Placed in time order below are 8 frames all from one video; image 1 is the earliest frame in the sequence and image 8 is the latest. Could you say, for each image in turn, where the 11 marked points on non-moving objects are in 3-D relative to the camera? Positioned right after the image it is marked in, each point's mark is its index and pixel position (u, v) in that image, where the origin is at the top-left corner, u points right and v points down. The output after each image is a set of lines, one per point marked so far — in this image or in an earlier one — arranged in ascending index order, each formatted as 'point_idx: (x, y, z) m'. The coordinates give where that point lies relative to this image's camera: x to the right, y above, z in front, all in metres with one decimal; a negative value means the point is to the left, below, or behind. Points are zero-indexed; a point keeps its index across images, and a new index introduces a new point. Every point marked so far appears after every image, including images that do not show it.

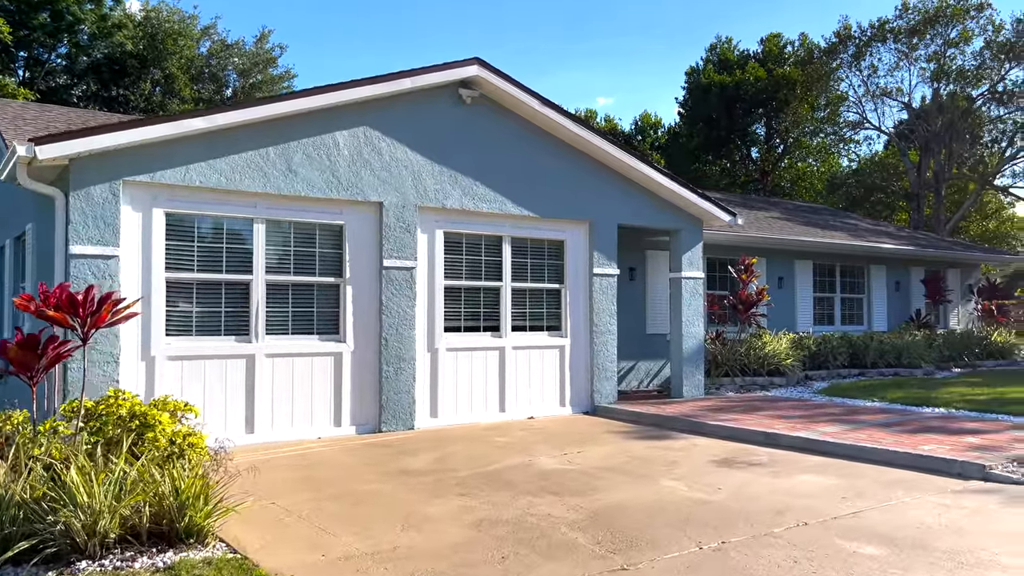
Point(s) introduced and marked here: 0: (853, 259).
0: (+6.4, +0.5, +15.3) m
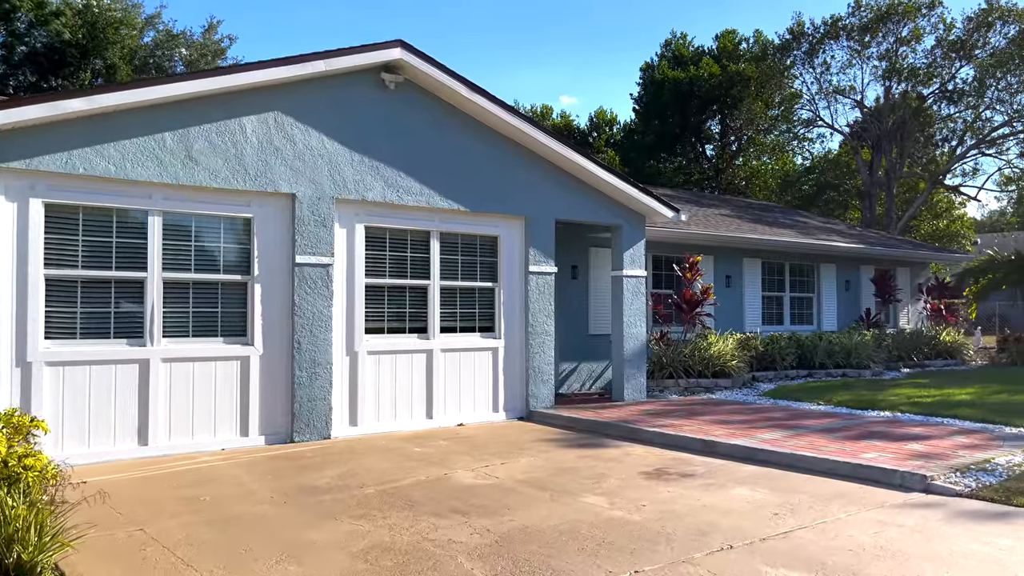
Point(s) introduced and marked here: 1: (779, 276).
0: (+5.4, +0.6, +15.0) m
1: (+4.9, +0.2, +14.7) m
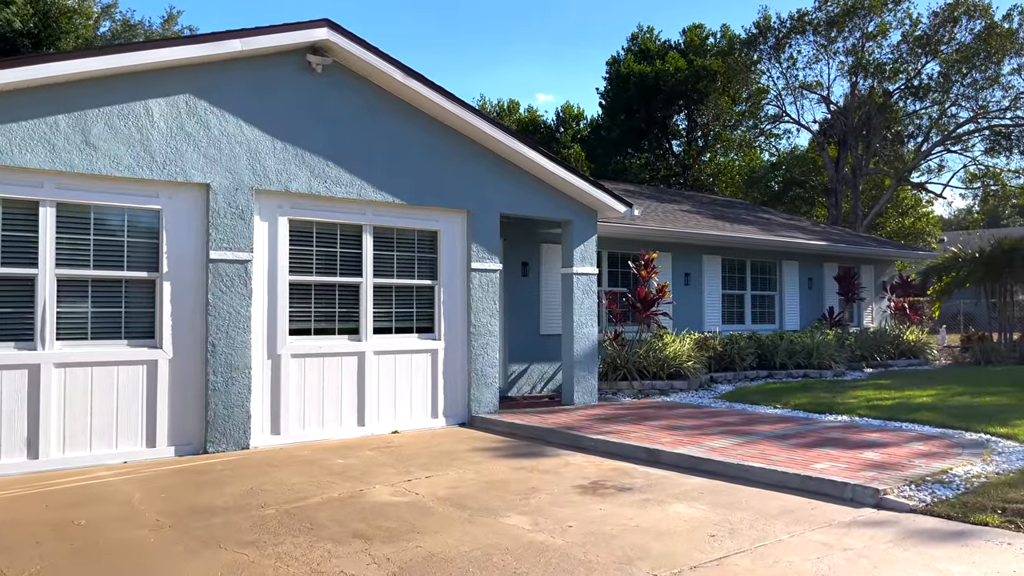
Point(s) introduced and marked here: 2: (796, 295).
0: (+4.5, +0.6, +14.6) m
1: (+4.0, +0.3, +14.3) m
2: (+5.3, -0.1, +15.1) m
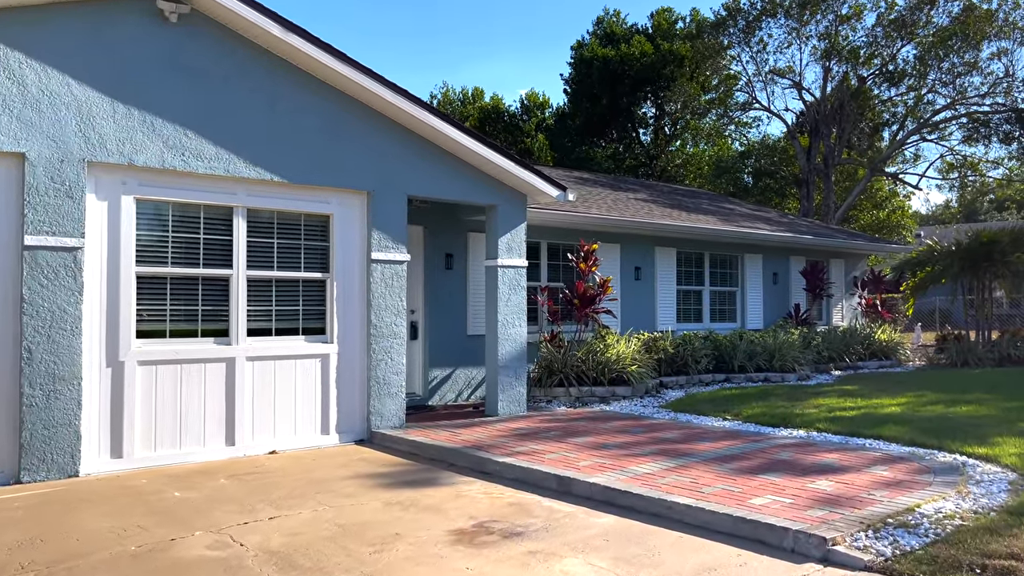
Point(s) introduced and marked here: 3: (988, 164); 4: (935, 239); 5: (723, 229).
0: (+3.5, +0.7, +13.4) m
1: (+3.0, +0.3, +13.1) m
2: (+4.3, 0.0, +13.9) m
3: (+11.7, +3.0, +19.7) m
4: (+7.8, +0.9, +14.8) m
5: (+3.3, +0.9, +12.5) m
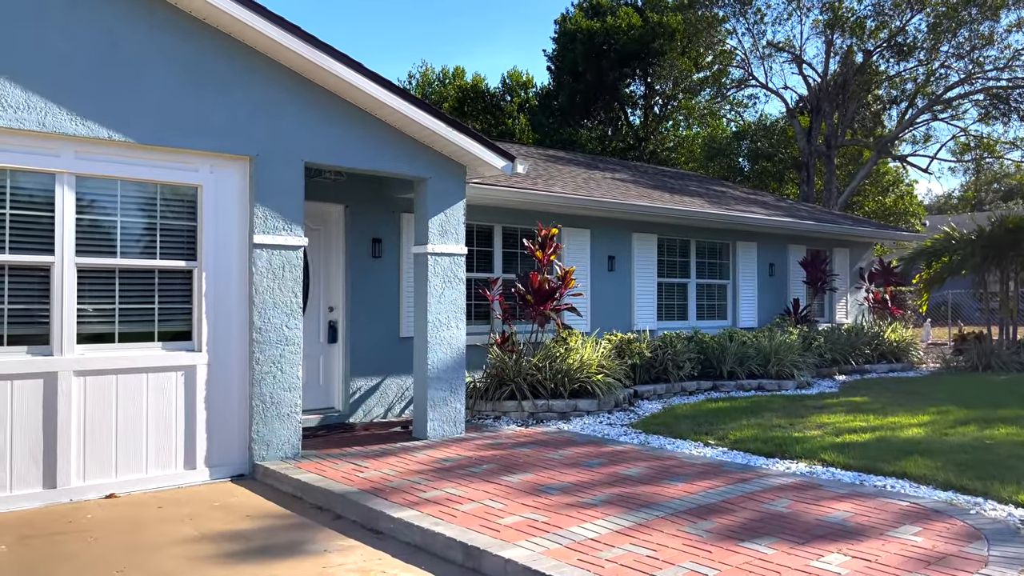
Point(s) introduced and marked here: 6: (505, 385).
0: (+2.9, +0.8, +11.7) m
1: (+2.4, +0.4, +11.4) m
2: (+3.7, +0.1, +12.2) m
3: (+11.1, +3.2, +18.0) m
4: (+7.1, +1.0, +13.1) m
5: (+2.7, +1.0, +10.8) m
6: (-0.1, -1.0, +8.3) m
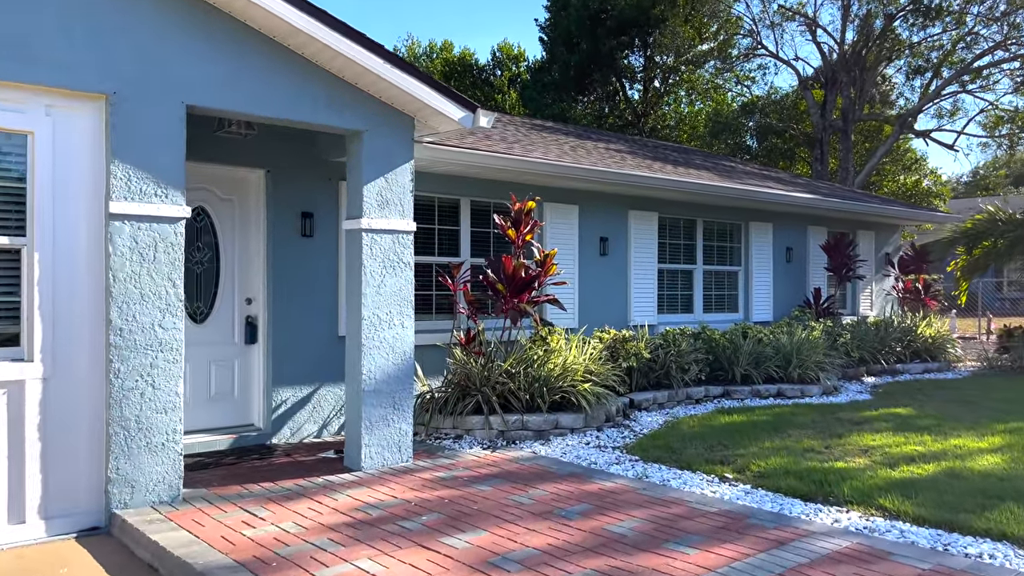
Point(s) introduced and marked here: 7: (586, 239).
0: (+2.6, +0.9, +10.1) m
1: (+2.1, +0.6, +9.8) m
2: (+3.4, +0.2, +10.6) m
3: (+10.8, +3.4, +16.3) m
4: (+6.9, +1.2, +11.4) m
5: (+2.4, +1.2, +9.1) m
6: (-0.4, -0.9, +6.6) m
7: (+0.8, +0.5, +8.5) m
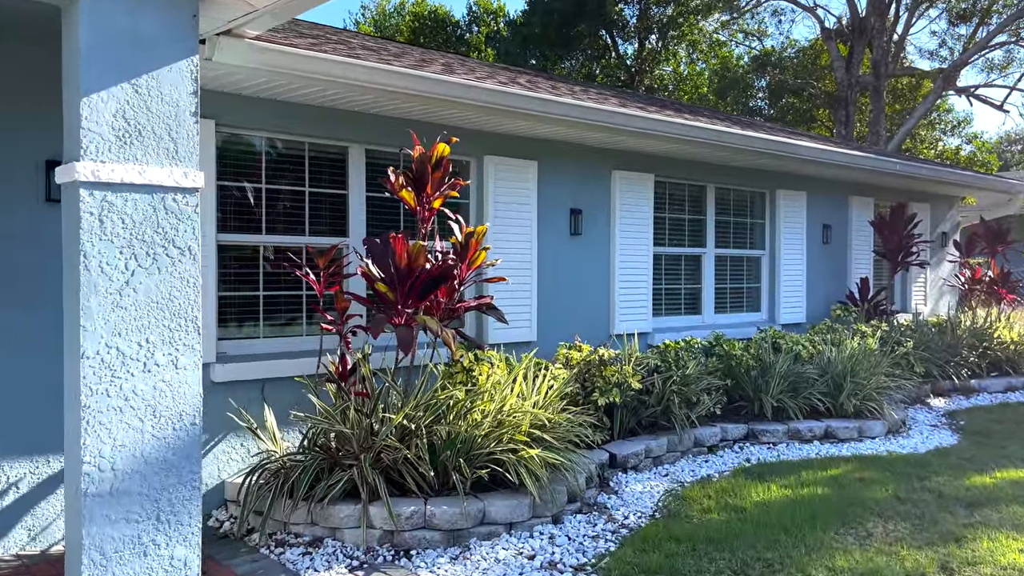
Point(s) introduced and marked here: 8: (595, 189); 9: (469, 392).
0: (+2.1, +1.0, +7.4) m
1: (+1.6, +0.7, +7.1) m
2: (+2.8, +0.3, +7.9) m
3: (+10.2, +3.7, +13.6) m
4: (+6.3, +1.3, +8.7) m
5: (+1.9, +1.2, +6.5) m
6: (-0.9, -0.9, +4.0) m
7: (+0.3, +0.6, +5.8) m
8: (+0.6, +0.8, +6.2) m
9: (-0.2, -0.5, +4.3) m
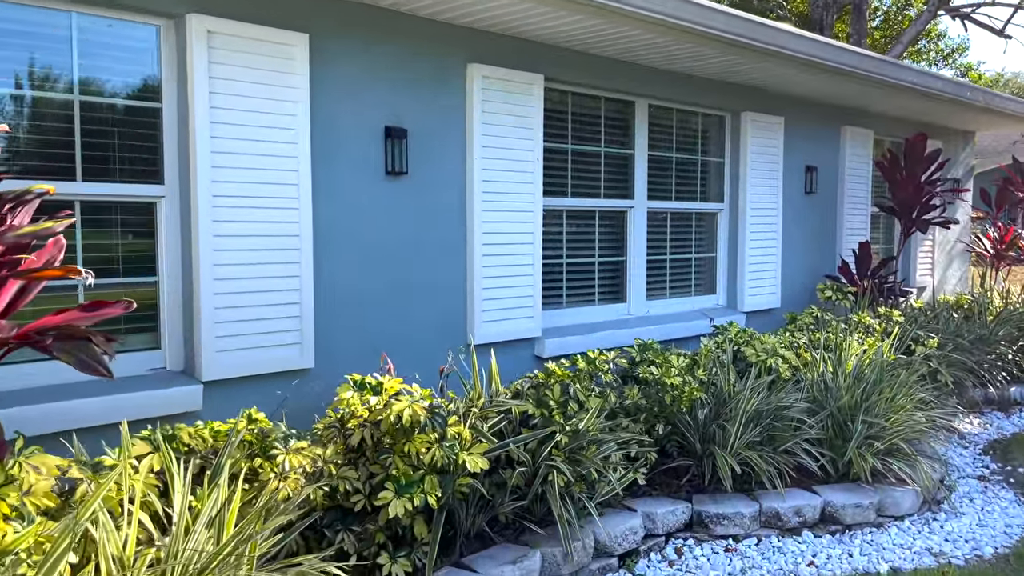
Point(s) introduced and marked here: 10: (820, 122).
0: (+1.0, +1.2, +4.8) m
1: (+0.6, +0.8, +4.5) m
2: (+1.8, +0.5, +5.4) m
3: (+8.8, +4.2, +11.3) m
4: (+5.2, +1.6, +6.3) m
5: (+0.9, +1.3, +3.8) m
6: (-1.7, -0.9, +1.4) m
7: (-0.7, +0.6, +3.2) m
8: (-0.3, +0.9, +3.5) m
9: (-1.1, -0.5, +1.7) m
10: (+2.2, +1.2, +5.8) m
